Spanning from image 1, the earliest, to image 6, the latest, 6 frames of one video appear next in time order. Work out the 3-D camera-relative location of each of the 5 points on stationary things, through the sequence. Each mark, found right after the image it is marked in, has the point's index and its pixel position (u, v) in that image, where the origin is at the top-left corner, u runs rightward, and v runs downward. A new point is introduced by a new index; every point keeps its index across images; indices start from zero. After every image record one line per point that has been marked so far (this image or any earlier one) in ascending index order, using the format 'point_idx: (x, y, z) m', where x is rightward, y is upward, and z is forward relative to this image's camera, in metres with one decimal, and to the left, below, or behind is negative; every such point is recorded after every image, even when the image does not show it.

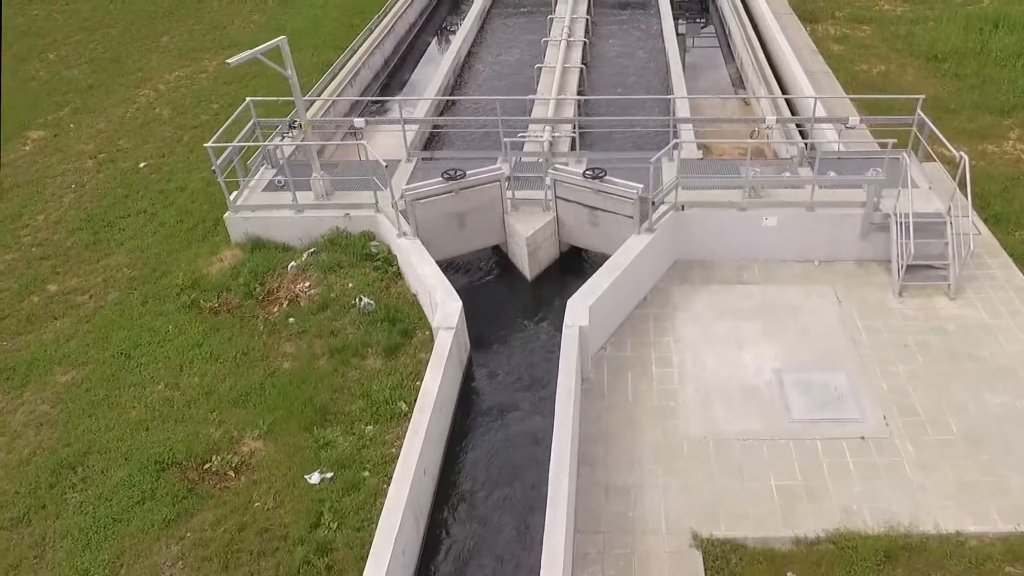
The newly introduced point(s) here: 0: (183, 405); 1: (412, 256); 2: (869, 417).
0: (-1.5, -0.5, +6.5) m
1: (-0.5, +0.2, +7.5) m
2: (+1.6, -0.6, +6.6) m
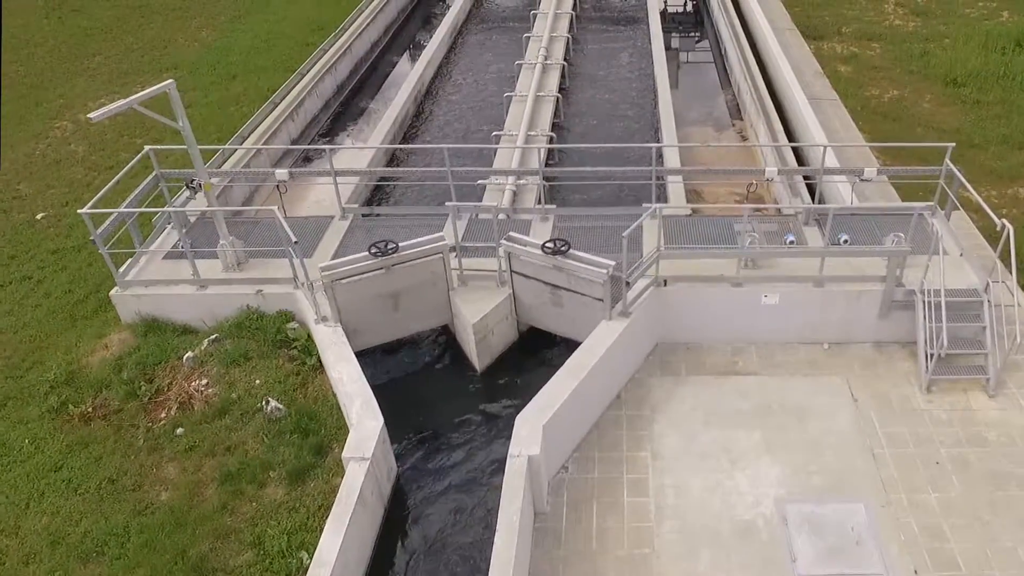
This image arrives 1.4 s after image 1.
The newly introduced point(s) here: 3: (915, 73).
0: (-1.7, -0.9, +5.1) m
1: (-0.8, -0.3, +6.1) m
2: (+1.4, -1.0, +5.2) m
3: (+3.6, +1.9, +12.9) m
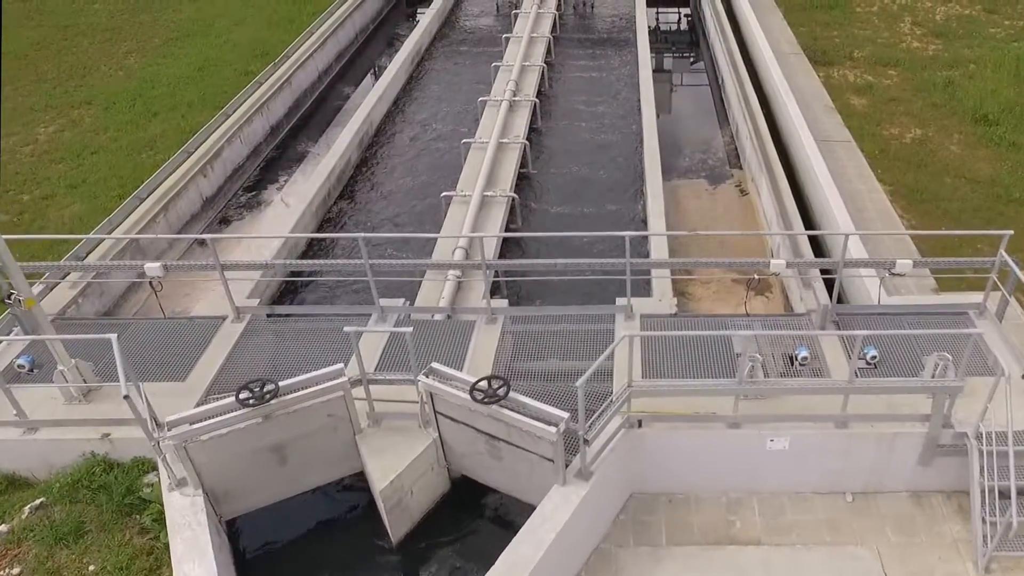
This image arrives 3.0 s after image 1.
0: (-2.0, -1.5, +3.4) m
1: (-1.0, -0.8, +4.5) m
2: (+1.1, -1.5, +3.6) m
3: (+3.3, +1.4, +11.3) m
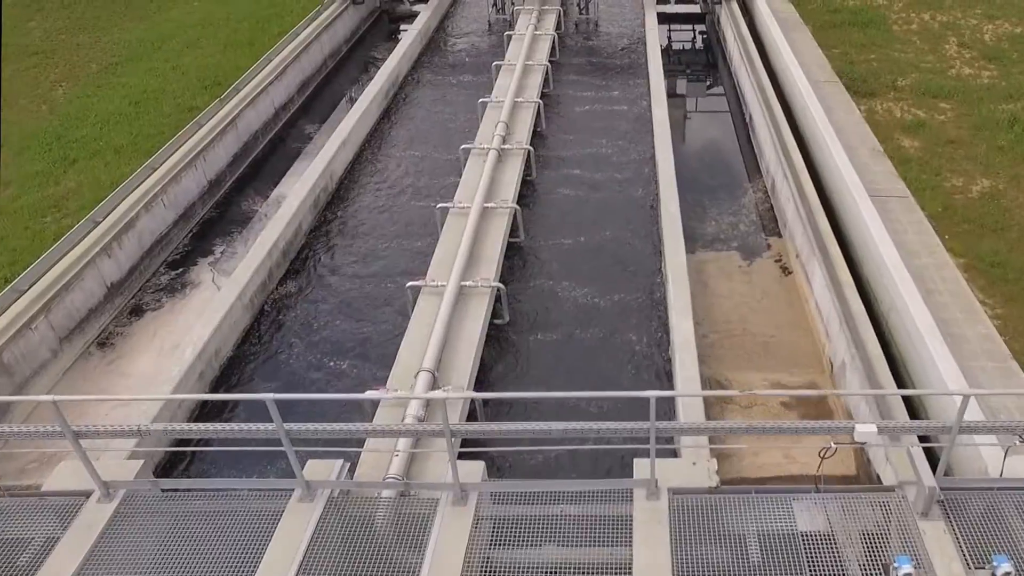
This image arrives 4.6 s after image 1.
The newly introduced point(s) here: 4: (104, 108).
0: (-2.1, -2.0, +1.7) m
1: (-1.1, -1.3, +2.7) m
2: (+1.0, -2.0, +1.8) m
3: (+3.3, +0.9, +9.6) m
4: (-2.8, +1.2, +9.9) m
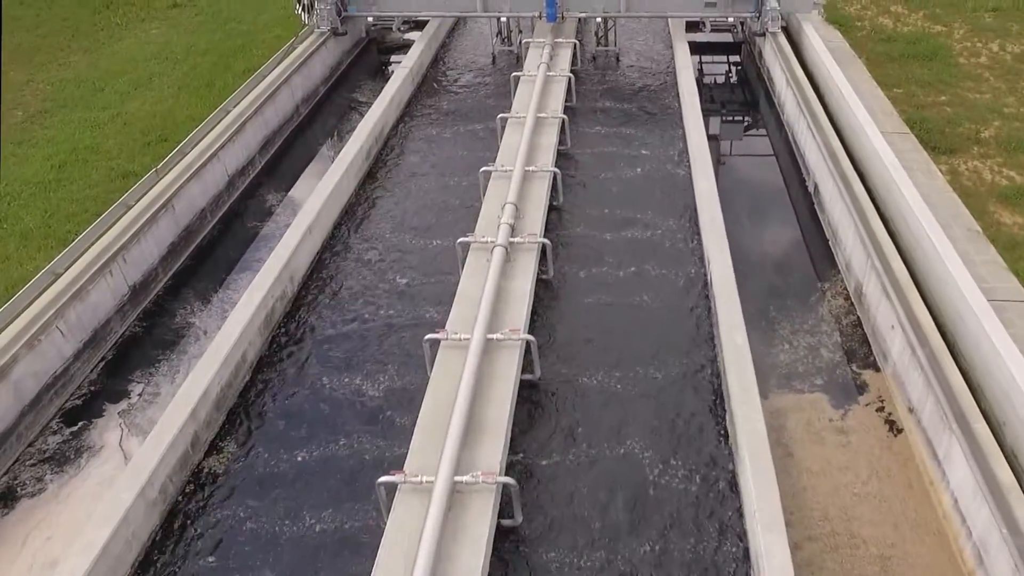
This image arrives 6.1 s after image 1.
0: (-2.0, -2.6, -0.2) m
1: (-1.1, -1.9, +0.9) m
2: (+1.1, -2.6, 0.0) m
3: (+3.3, +0.3, +7.7) m
4: (-2.7, +0.6, +8.0) m
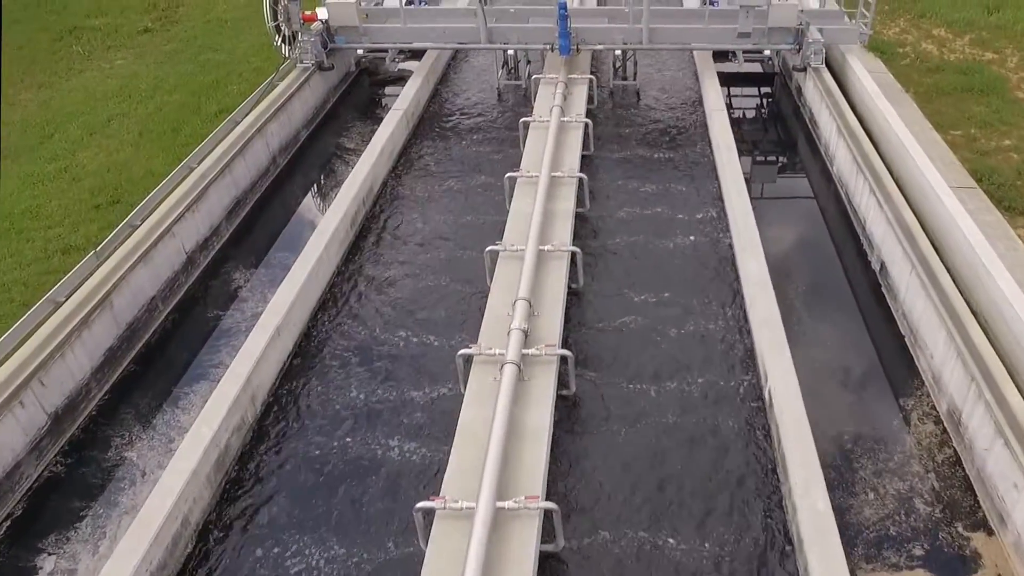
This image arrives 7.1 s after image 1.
0: (-2.0, -3.0, -1.4) m
1: (-1.0, -2.3, -0.4) m
2: (+1.1, -3.1, -1.3) m
3: (+3.4, -0.2, +6.4) m
4: (-2.7, +0.2, +6.8) m
